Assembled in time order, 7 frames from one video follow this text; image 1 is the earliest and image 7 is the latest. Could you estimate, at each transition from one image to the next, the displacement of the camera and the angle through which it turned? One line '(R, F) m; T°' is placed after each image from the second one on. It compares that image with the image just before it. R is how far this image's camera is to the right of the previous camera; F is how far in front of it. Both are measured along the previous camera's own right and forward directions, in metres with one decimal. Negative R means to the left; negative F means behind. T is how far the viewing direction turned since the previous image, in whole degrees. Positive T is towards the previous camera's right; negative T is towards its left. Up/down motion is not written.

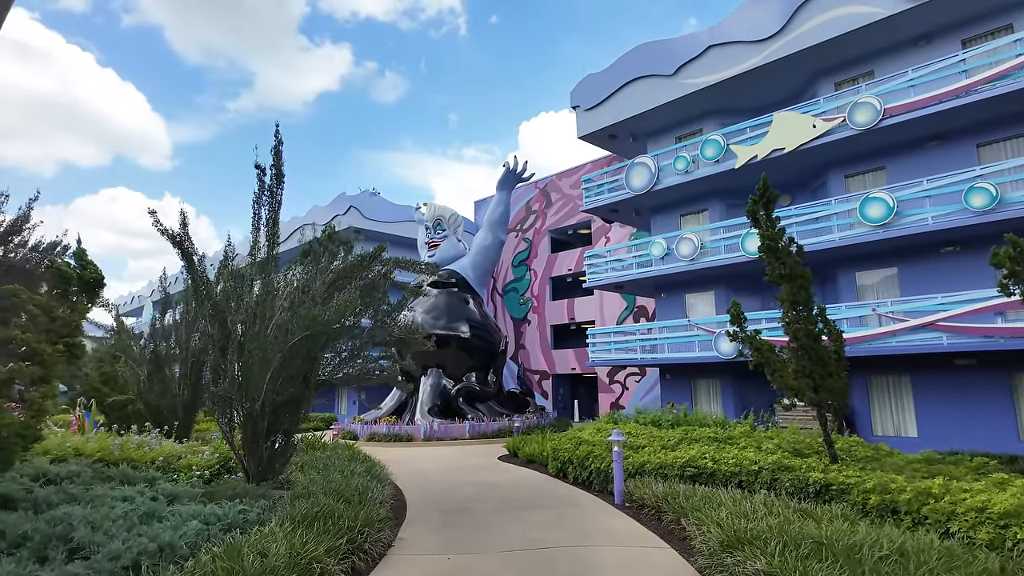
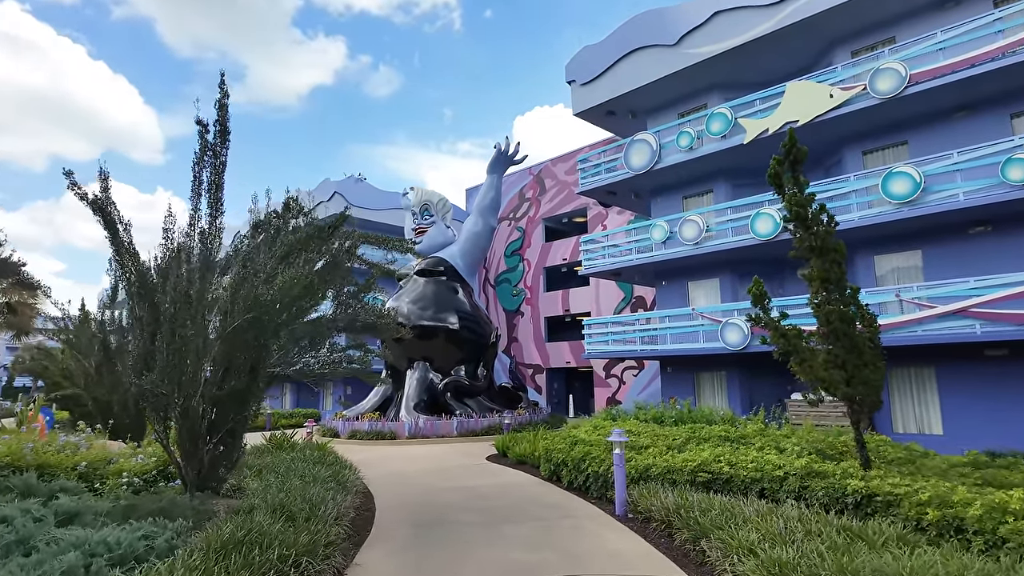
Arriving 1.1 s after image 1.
(+0.1, +1.3) m; +1°
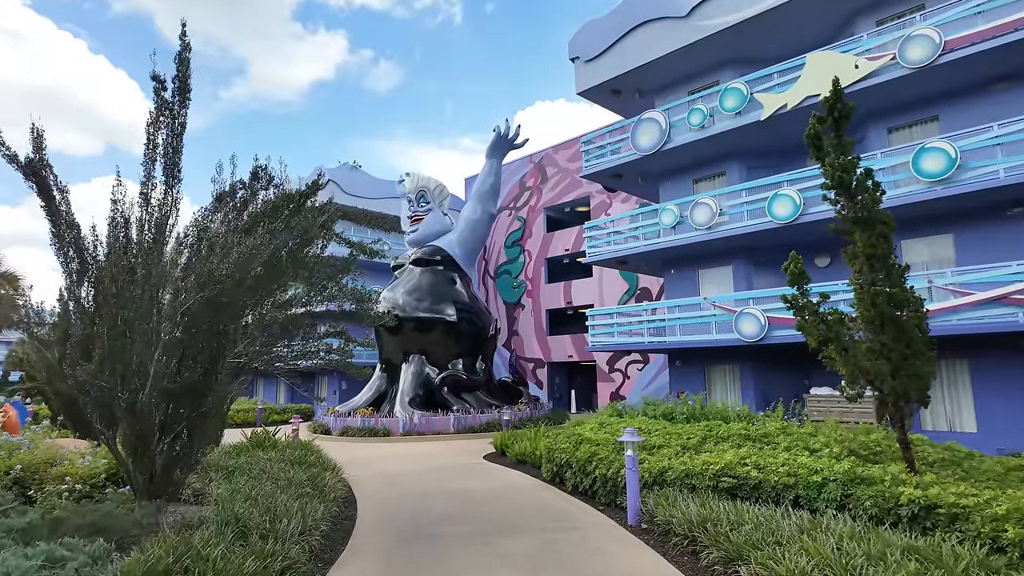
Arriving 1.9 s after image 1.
(0.0, +1.0) m; 0°
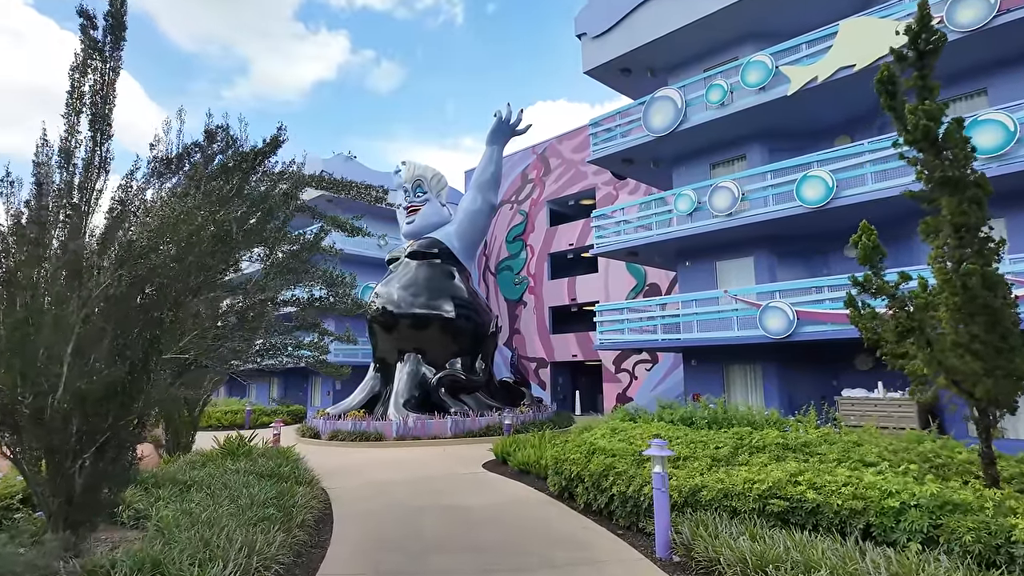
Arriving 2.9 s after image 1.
(0.0, +1.3) m; 0°
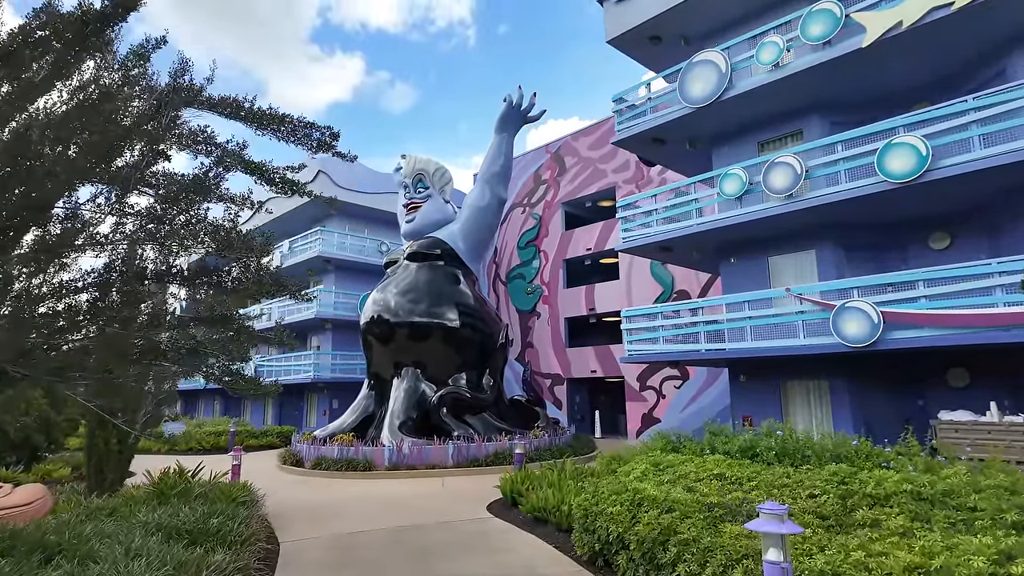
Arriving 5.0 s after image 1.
(0.0, +2.4) m; -1°
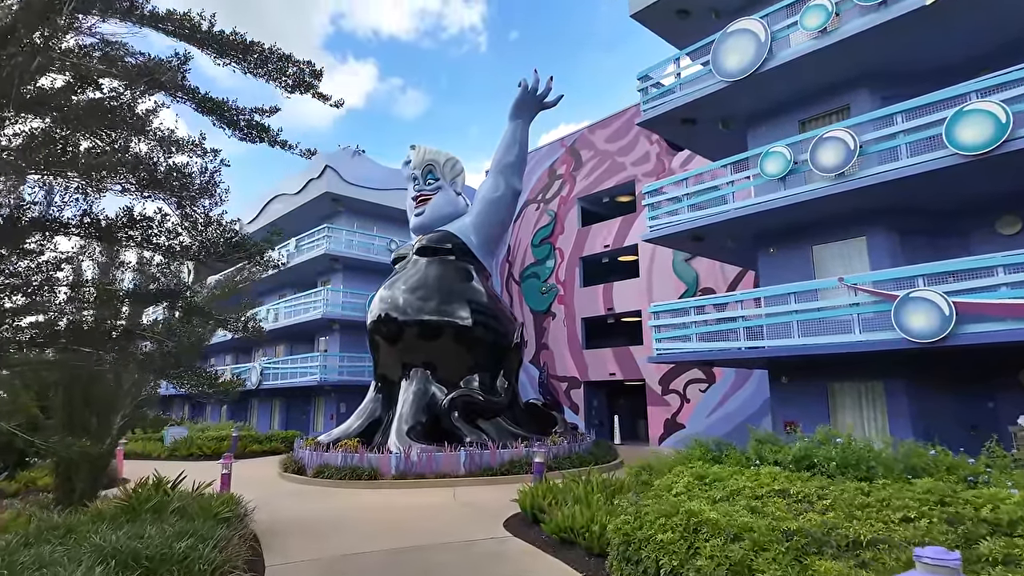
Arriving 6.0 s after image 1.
(-0.1, +1.1) m; -1°
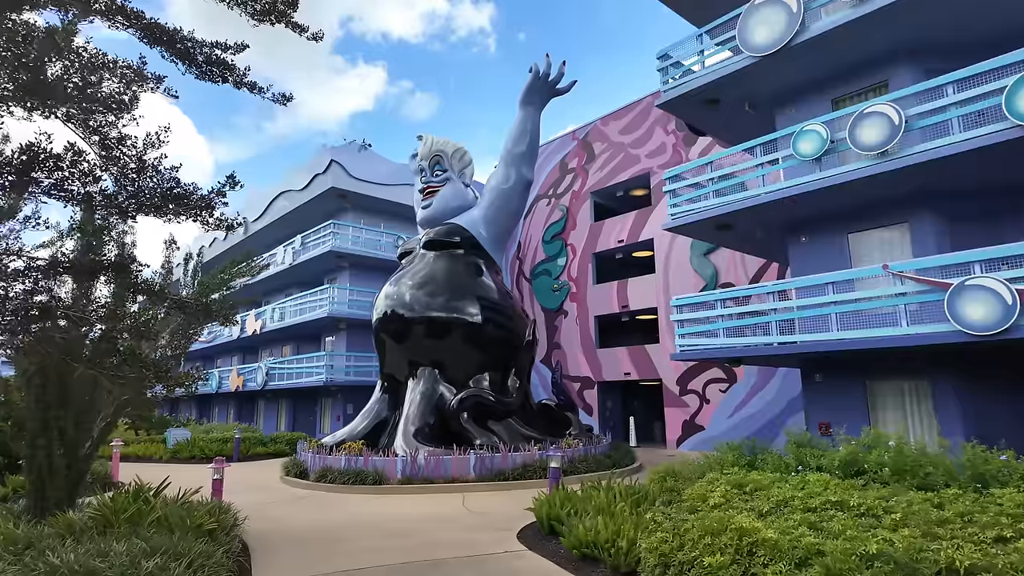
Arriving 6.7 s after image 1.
(-0.1, +0.8) m; -1°
